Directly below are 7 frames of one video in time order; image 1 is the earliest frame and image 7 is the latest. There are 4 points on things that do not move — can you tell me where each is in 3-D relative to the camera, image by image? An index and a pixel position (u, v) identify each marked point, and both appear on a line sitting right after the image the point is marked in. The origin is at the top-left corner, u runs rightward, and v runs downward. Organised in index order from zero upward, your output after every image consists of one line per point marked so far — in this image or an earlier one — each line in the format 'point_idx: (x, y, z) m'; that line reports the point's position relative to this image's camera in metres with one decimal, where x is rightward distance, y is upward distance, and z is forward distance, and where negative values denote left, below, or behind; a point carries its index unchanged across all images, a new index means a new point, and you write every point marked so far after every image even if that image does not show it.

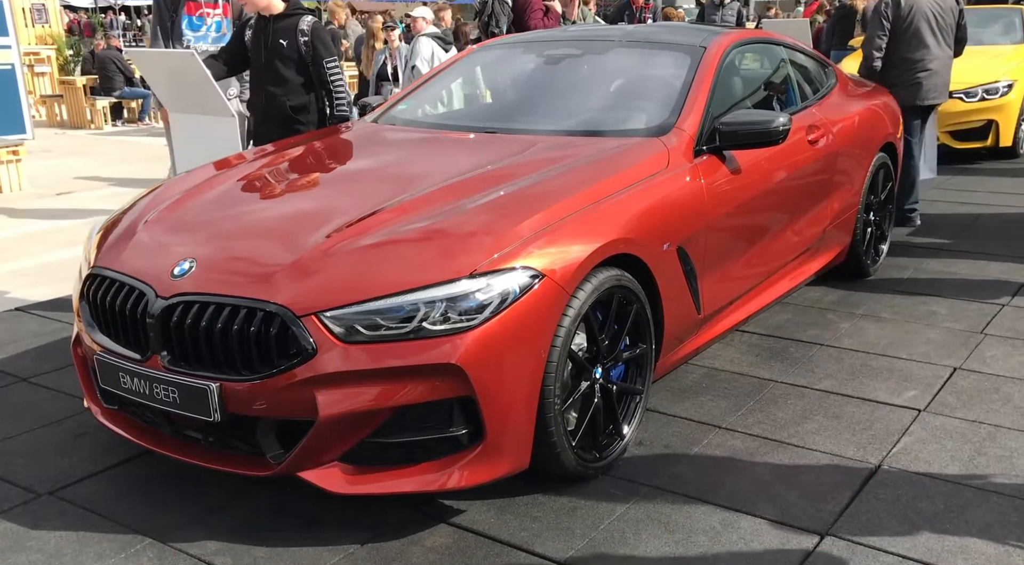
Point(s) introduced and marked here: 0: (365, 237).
0: (-0.5, +0.1, +3.1) m
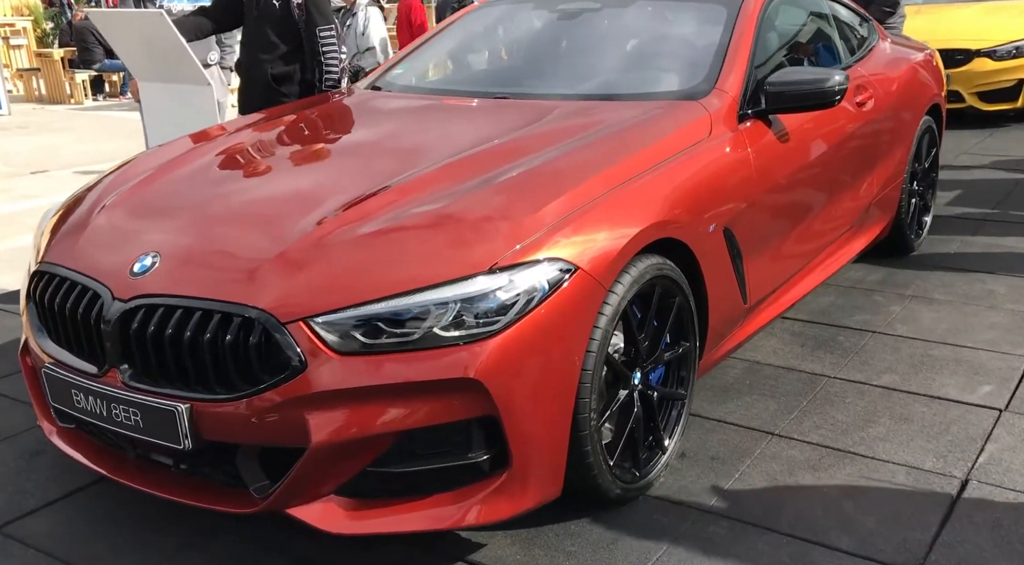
0: (-0.4, +0.2, +2.6) m
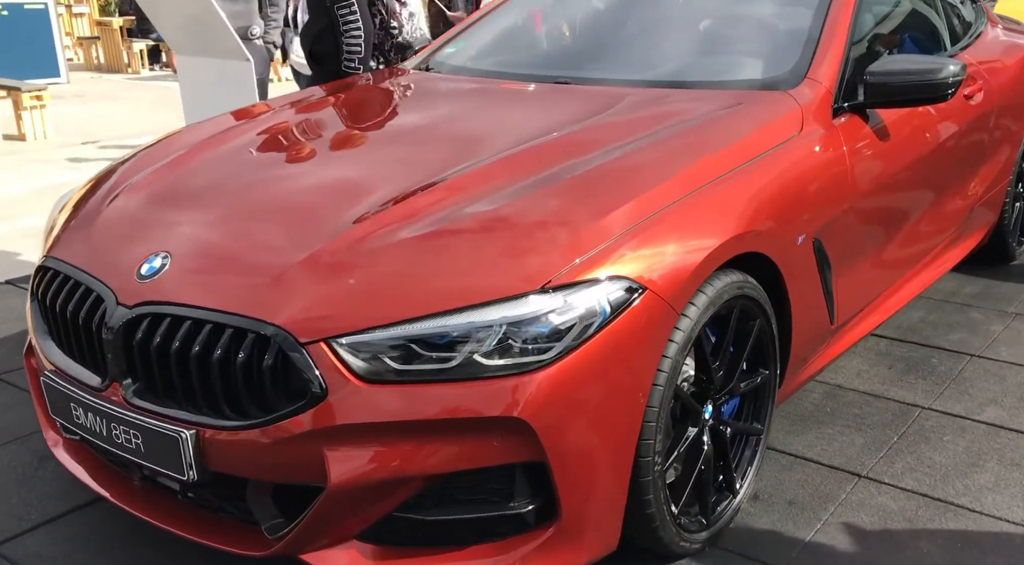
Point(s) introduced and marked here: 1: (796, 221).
0: (-0.3, +0.1, +2.2) m
1: (+0.8, +0.2, +2.5) m
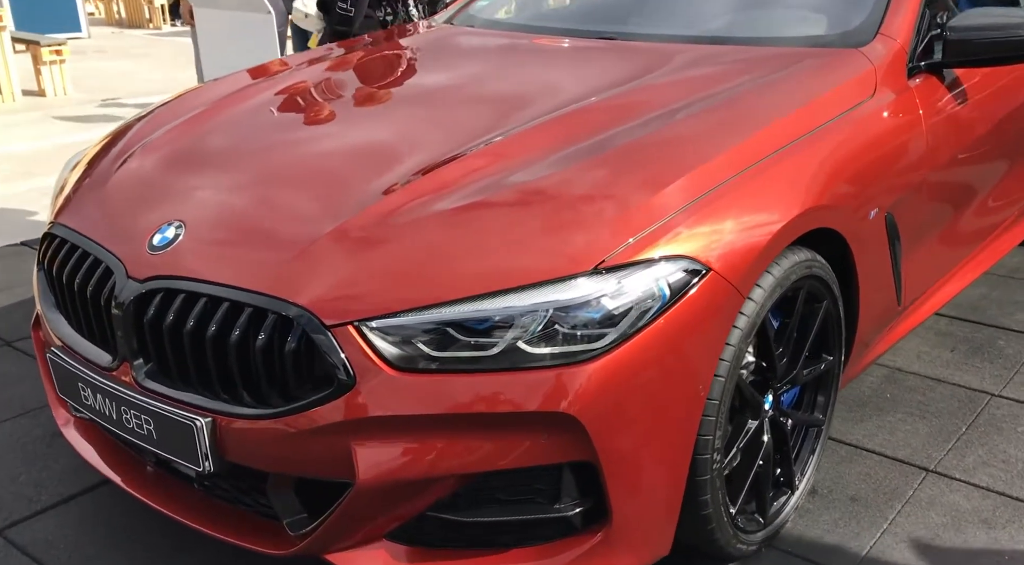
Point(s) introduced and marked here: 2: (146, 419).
0: (-0.2, +0.2, +2.0) m
1: (+0.9, +0.2, +2.3) m
2: (-0.8, -0.3, +2.0) m
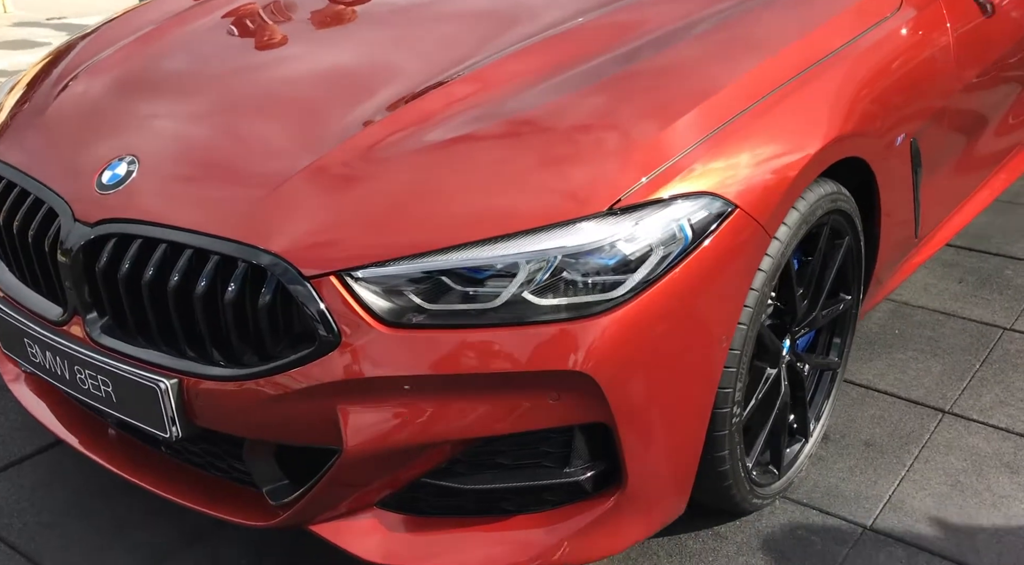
0: (-0.2, +0.3, +1.8) m
1: (+0.9, +0.4, +2.1) m
2: (-0.8, -0.2, +1.8) m
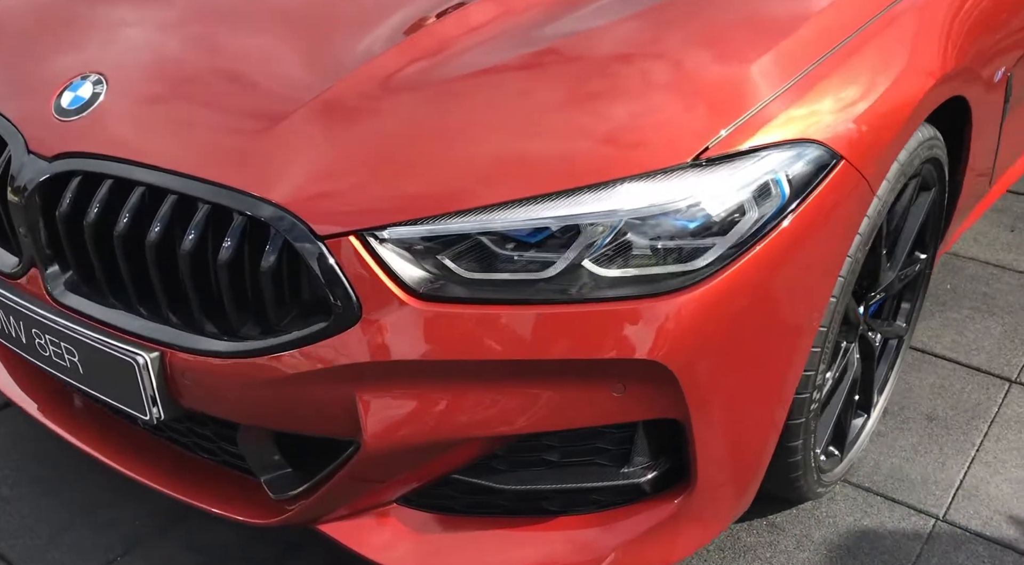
0: (-0.1, +0.4, +1.5) m
1: (+0.9, +0.4, +1.8) m
2: (-0.7, -0.1, +1.5) m
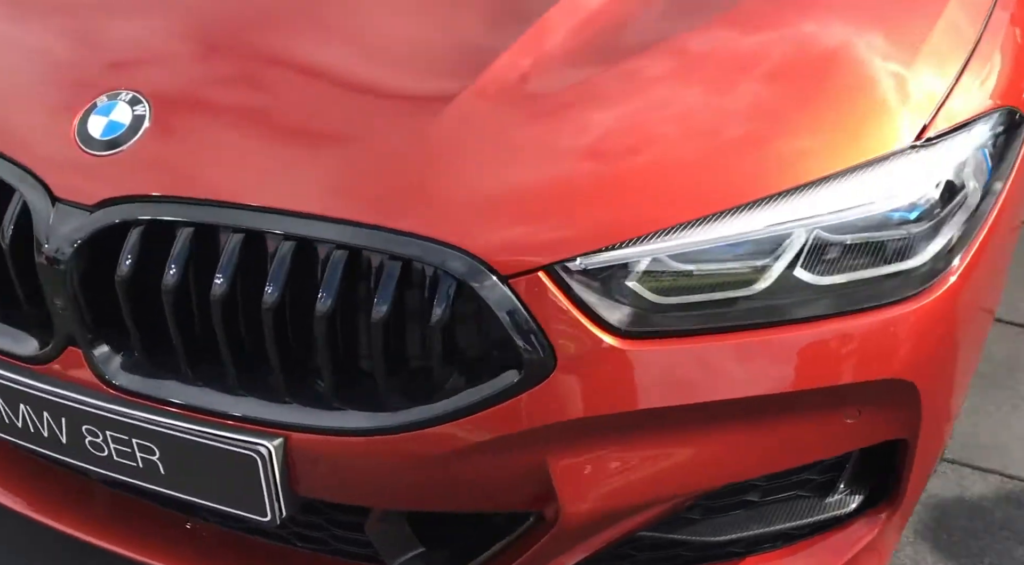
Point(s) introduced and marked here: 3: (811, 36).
0: (+0.1, +0.3, +1.2) m
1: (+1.0, +0.5, +1.8) m
2: (-0.5, -0.2, +1.1) m
3: (+0.5, +0.3, +1.2) m
